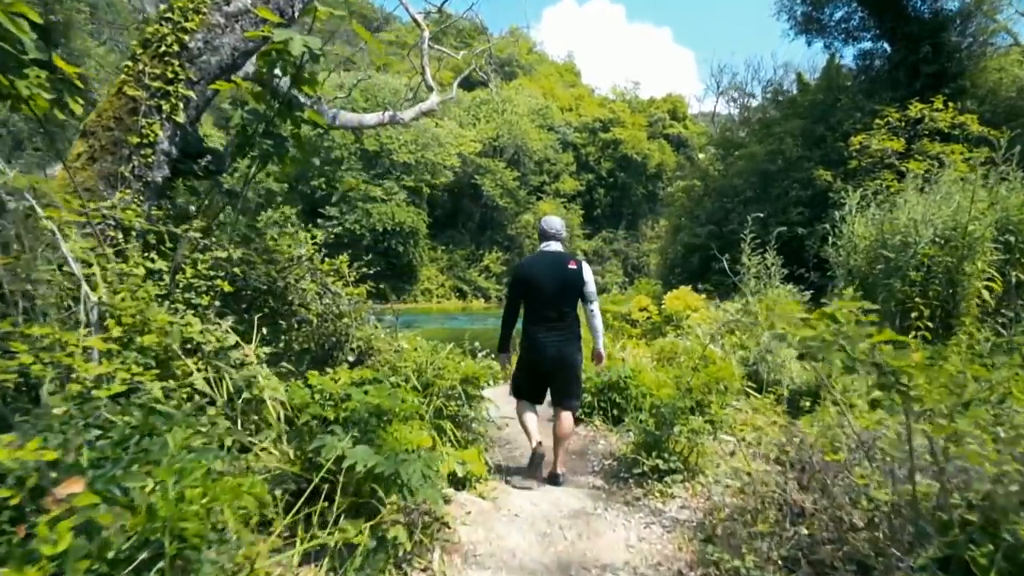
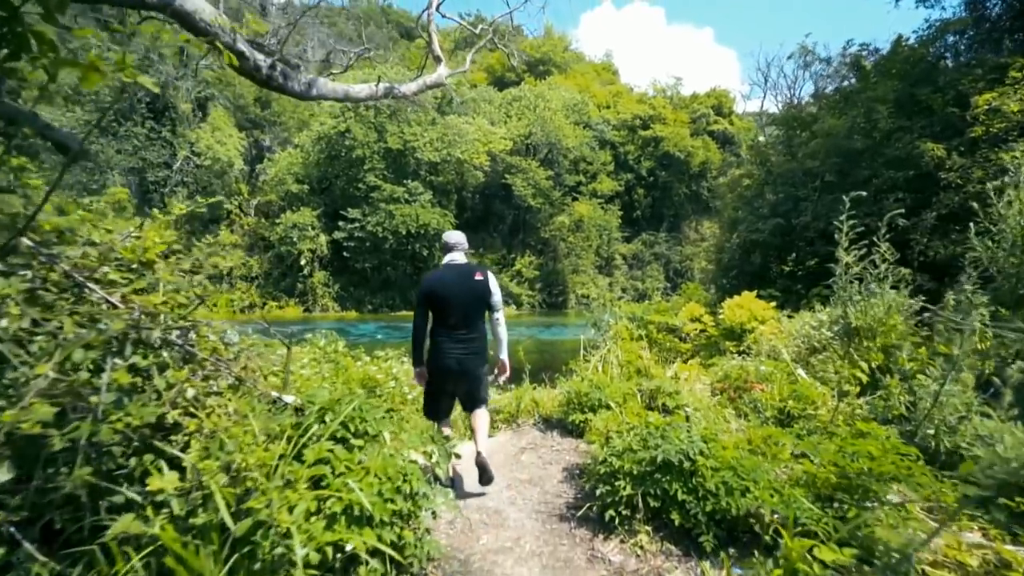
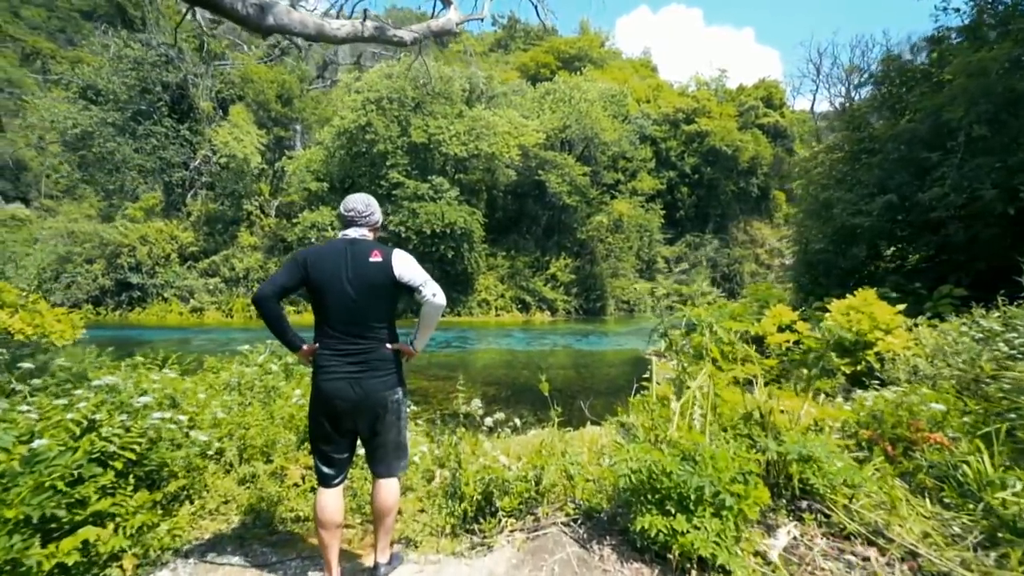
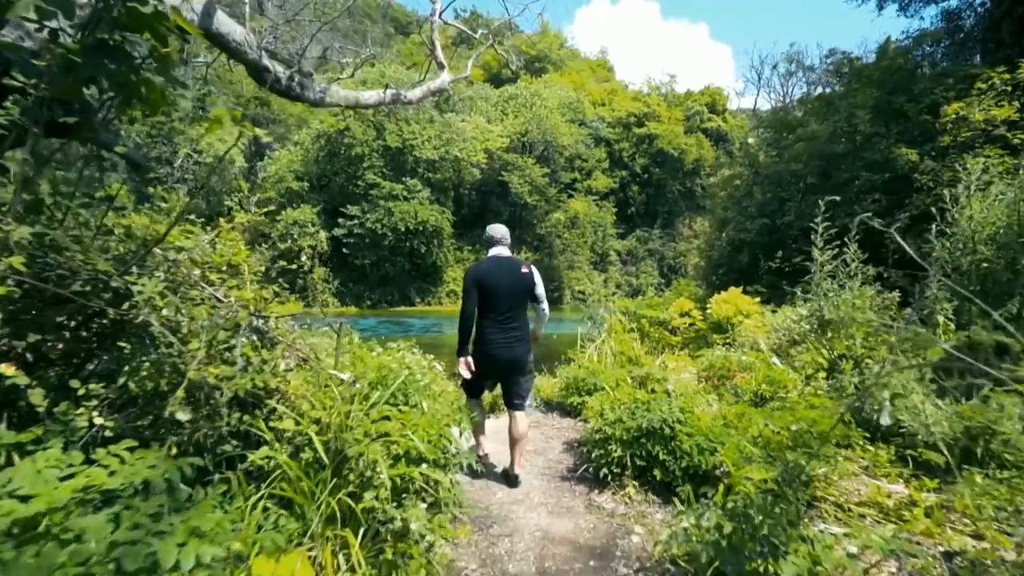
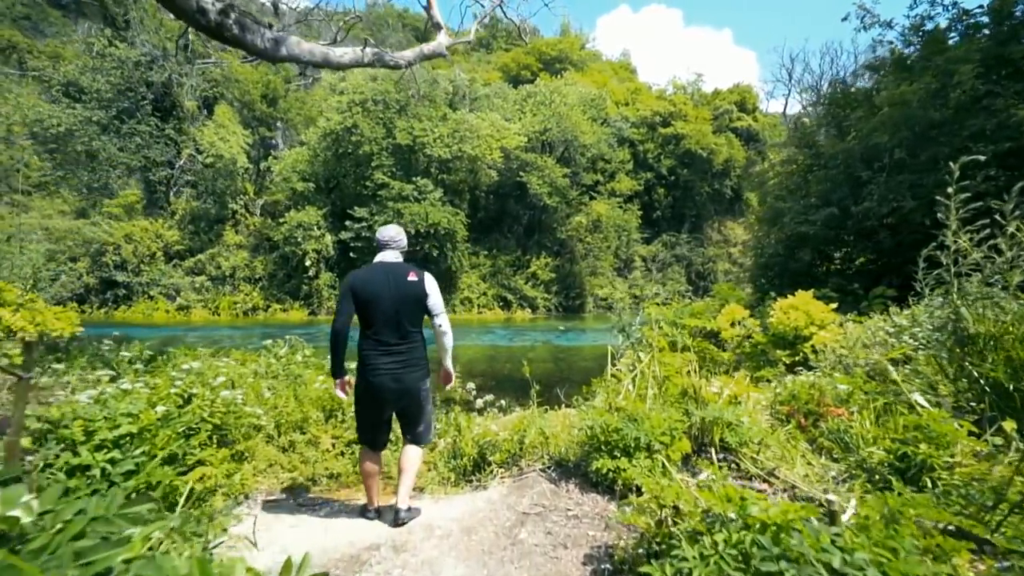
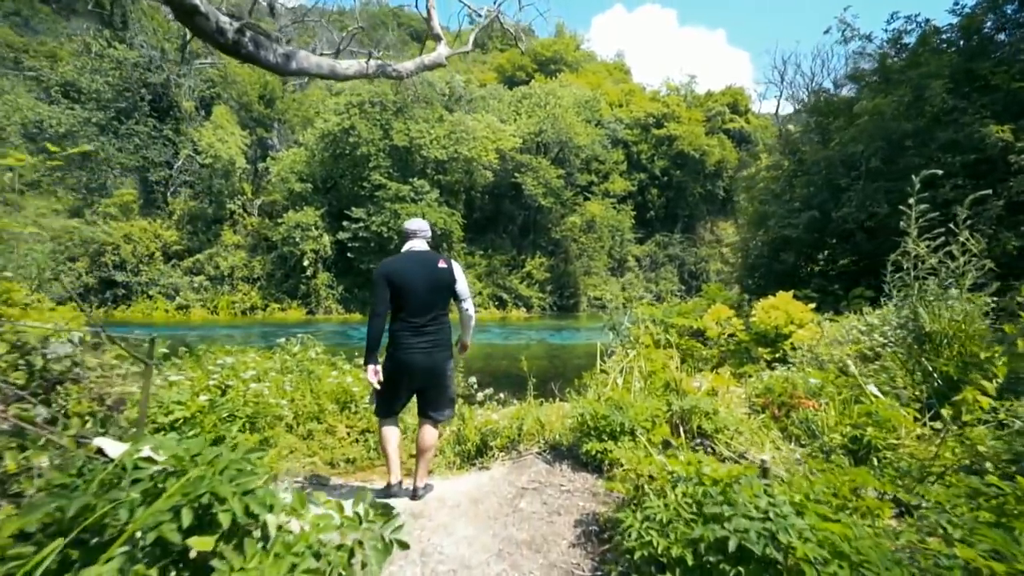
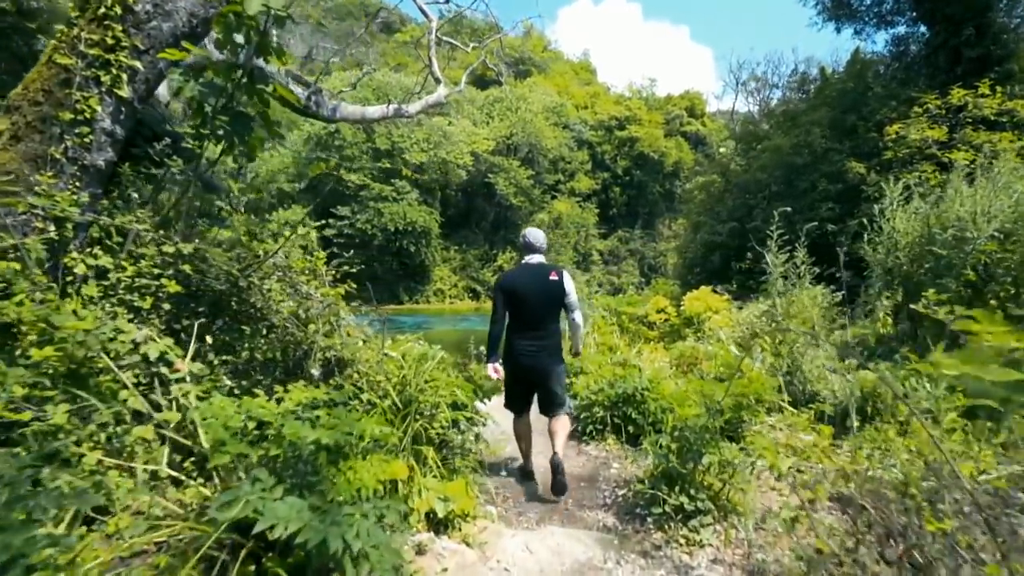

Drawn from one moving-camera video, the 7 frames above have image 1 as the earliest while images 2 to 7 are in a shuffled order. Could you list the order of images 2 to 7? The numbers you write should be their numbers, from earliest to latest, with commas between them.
7, 4, 2, 6, 5, 3
